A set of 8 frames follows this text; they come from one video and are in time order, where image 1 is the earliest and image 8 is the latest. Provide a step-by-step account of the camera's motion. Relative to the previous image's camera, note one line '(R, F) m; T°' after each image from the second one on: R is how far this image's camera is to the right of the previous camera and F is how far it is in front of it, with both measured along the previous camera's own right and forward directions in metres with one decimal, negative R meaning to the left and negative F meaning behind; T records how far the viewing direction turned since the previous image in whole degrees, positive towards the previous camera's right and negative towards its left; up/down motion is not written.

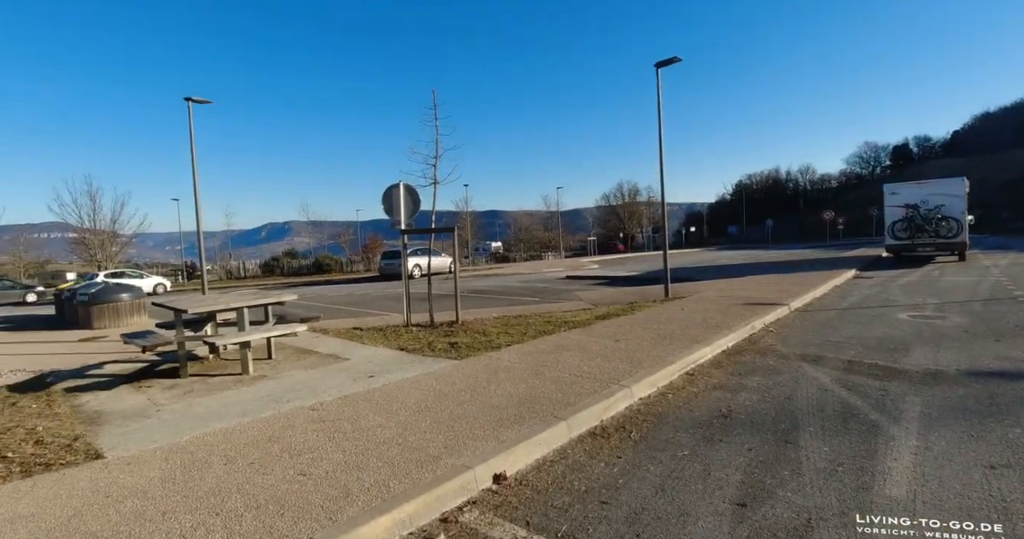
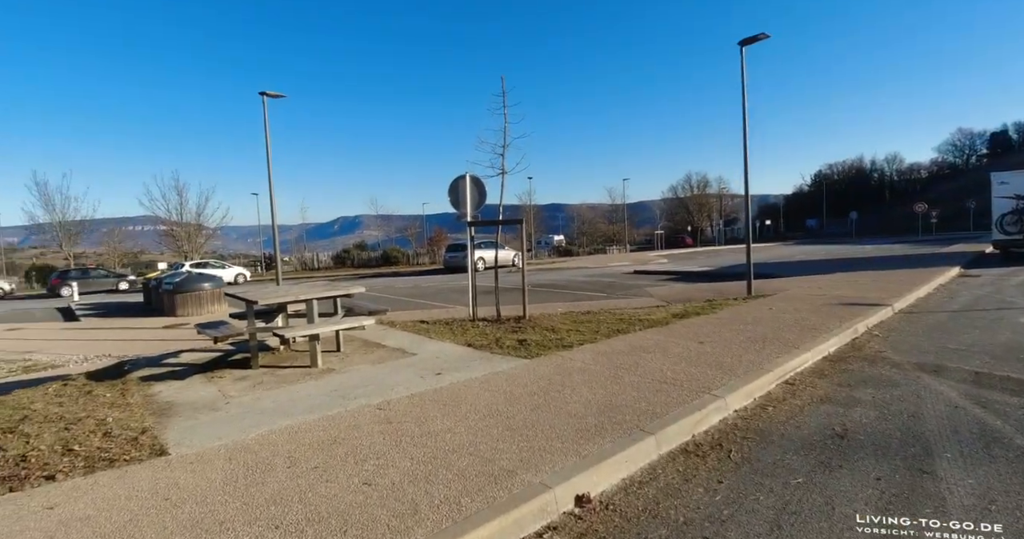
(-0.2, +0.4) m; -7°
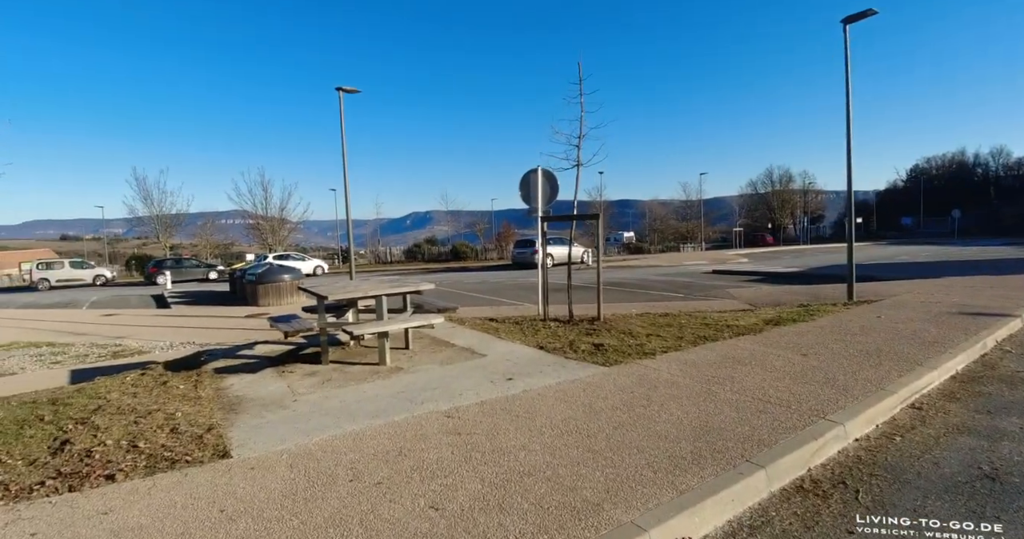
(-0.1, +0.4) m; -8°
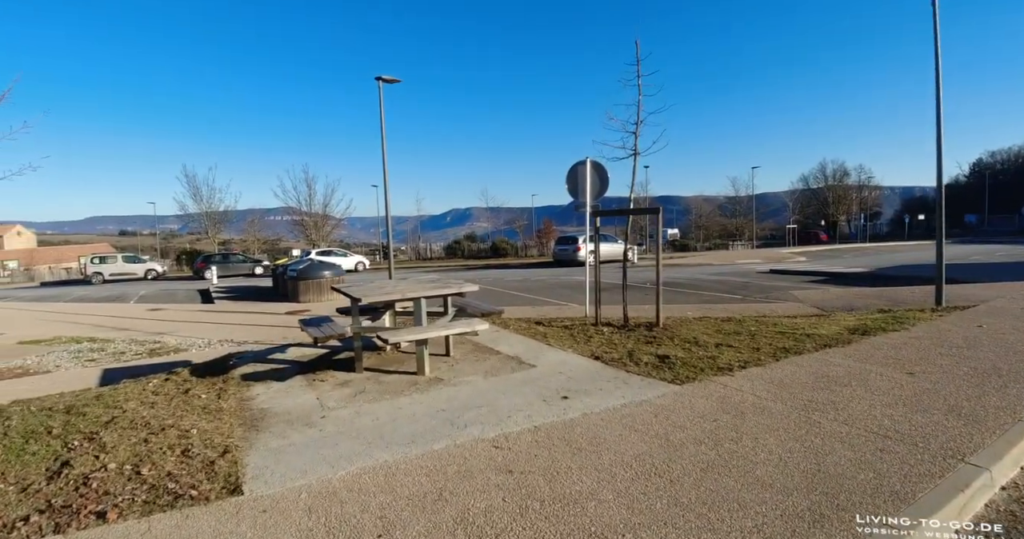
(-0.2, +0.6) m; -4°
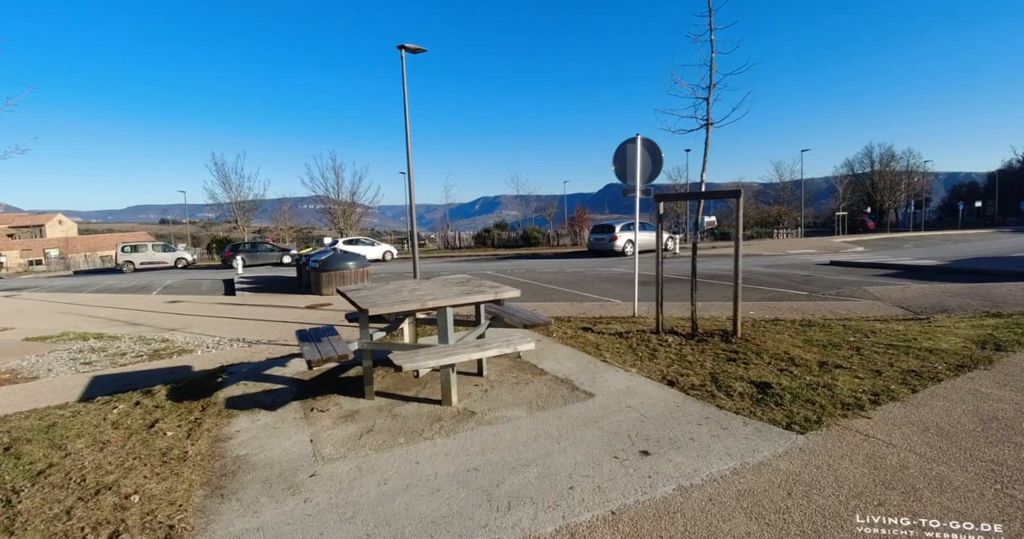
(-0.2, +1.1) m; -3°
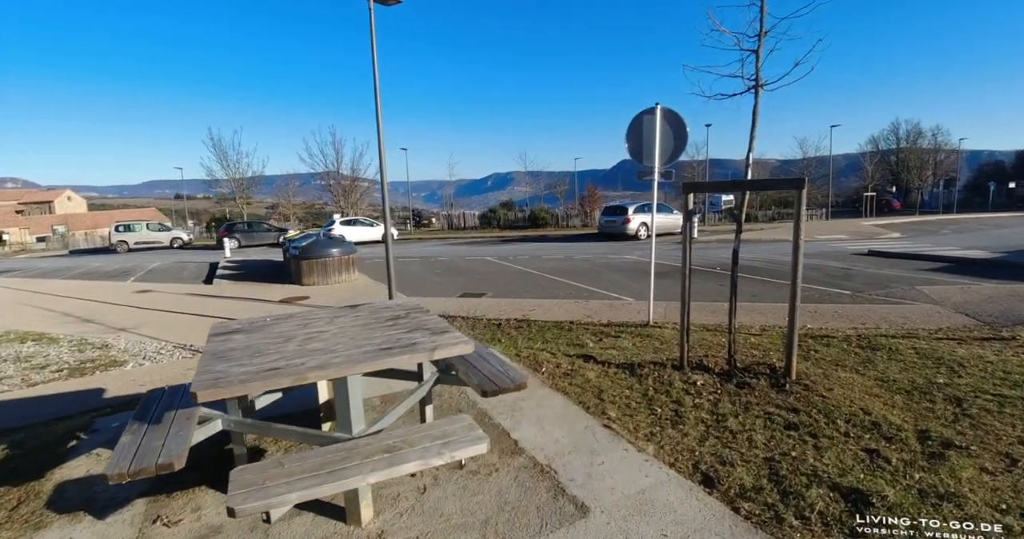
(+0.3, +1.4) m; -1°
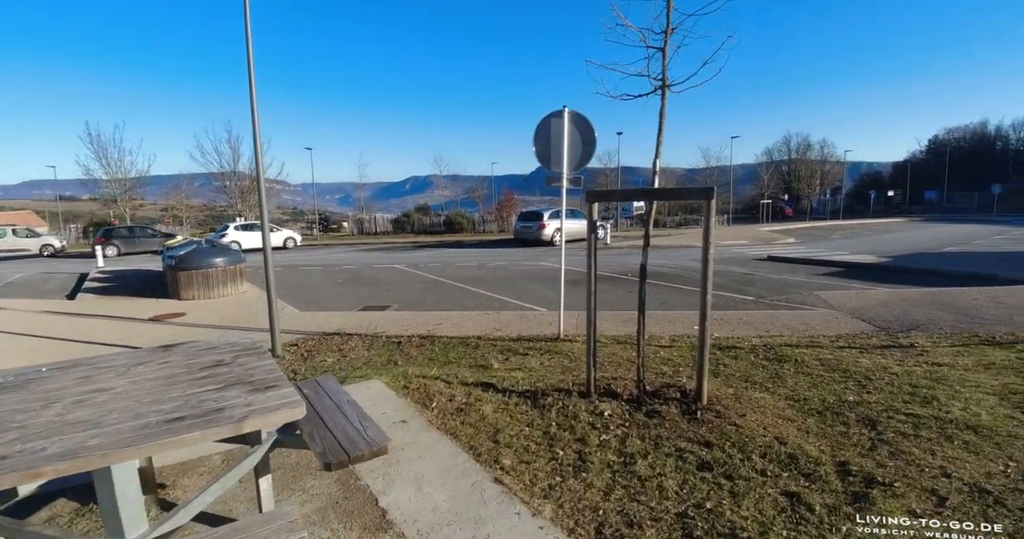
(+0.3, +0.5) m; +9°
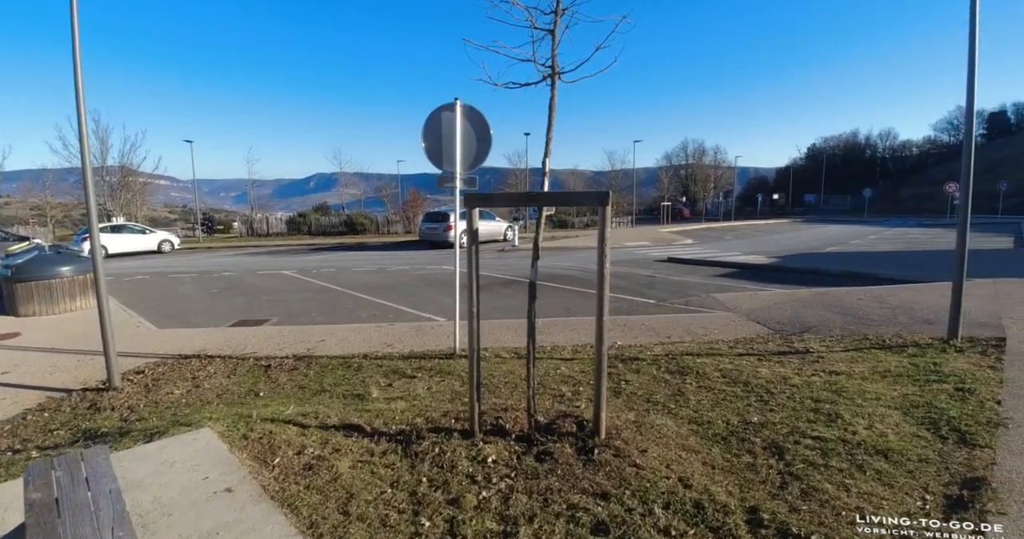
(+0.3, +0.6) m; +10°
